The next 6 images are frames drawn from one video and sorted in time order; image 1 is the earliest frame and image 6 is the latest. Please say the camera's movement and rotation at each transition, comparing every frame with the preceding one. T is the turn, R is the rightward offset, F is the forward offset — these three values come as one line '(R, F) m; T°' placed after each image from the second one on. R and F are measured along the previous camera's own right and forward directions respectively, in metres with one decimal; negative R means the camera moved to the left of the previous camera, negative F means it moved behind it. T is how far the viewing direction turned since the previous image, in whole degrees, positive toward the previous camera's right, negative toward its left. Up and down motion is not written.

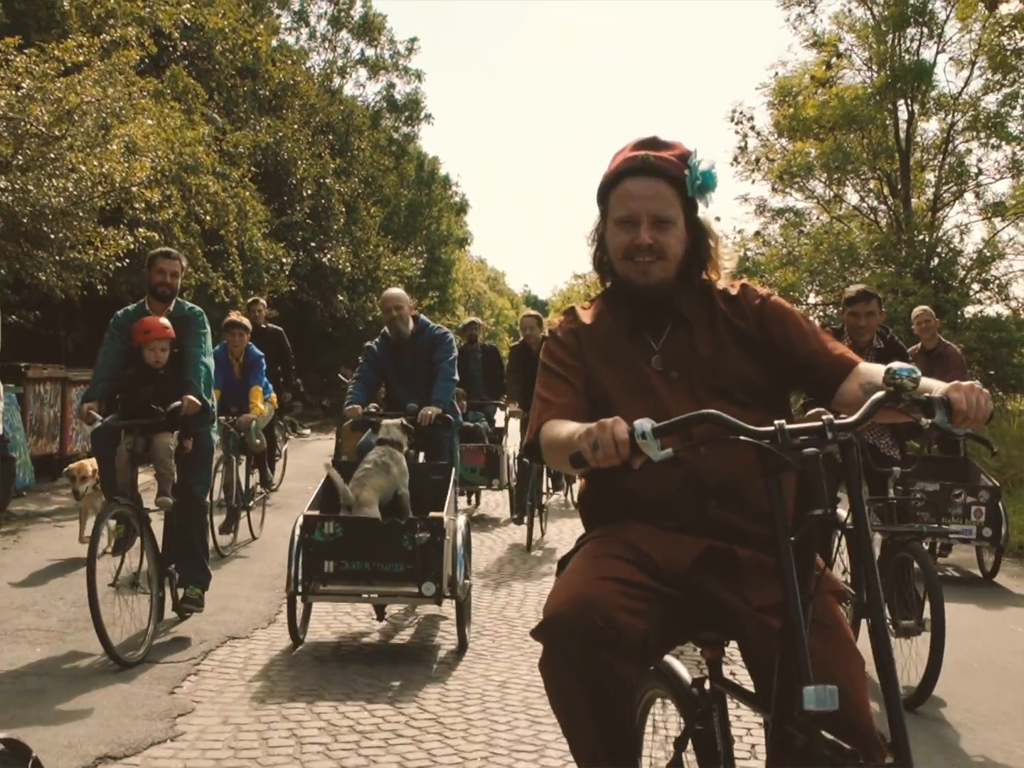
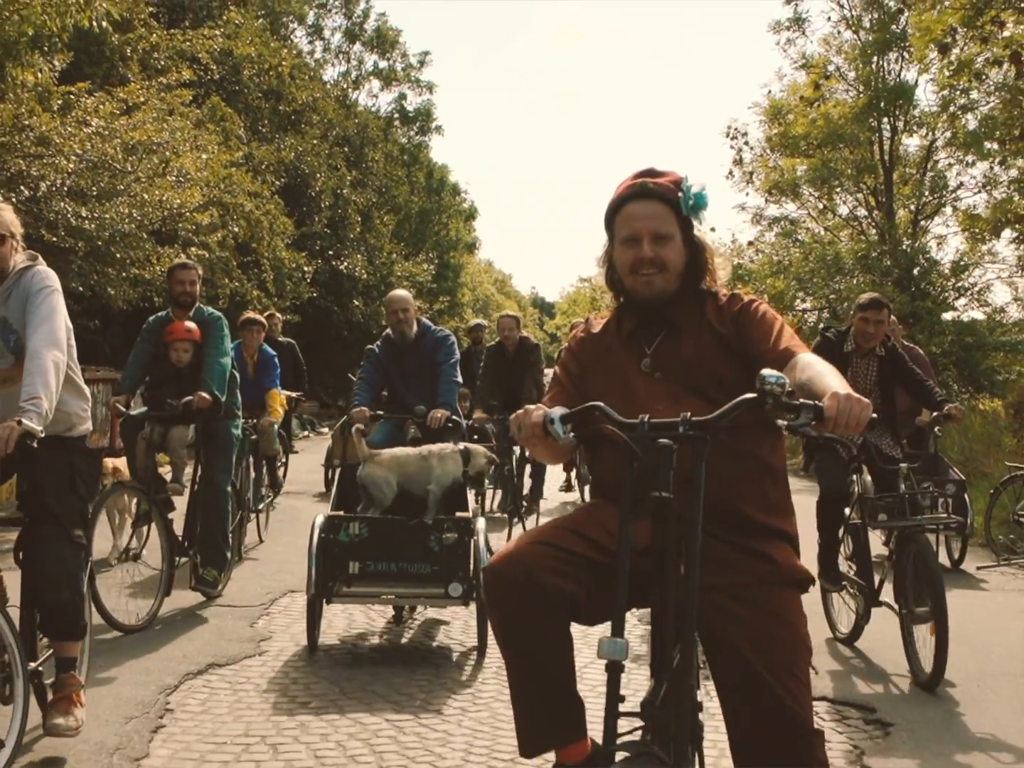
(0.0, -1.3) m; 0°
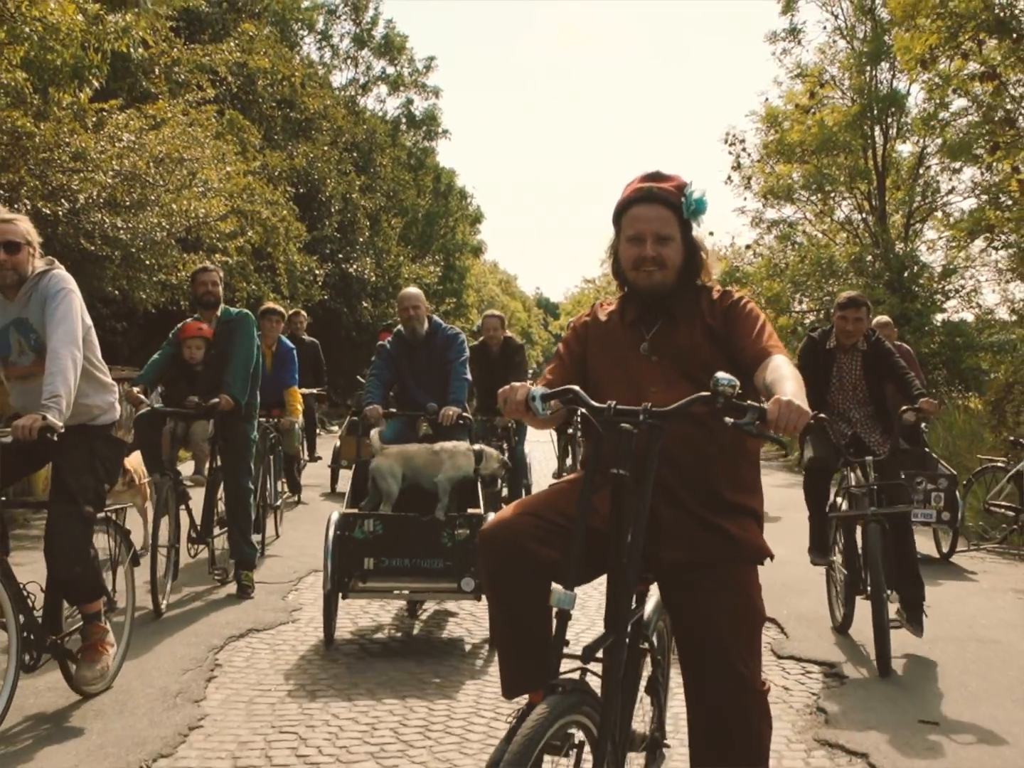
(0.0, -0.7) m; 0°
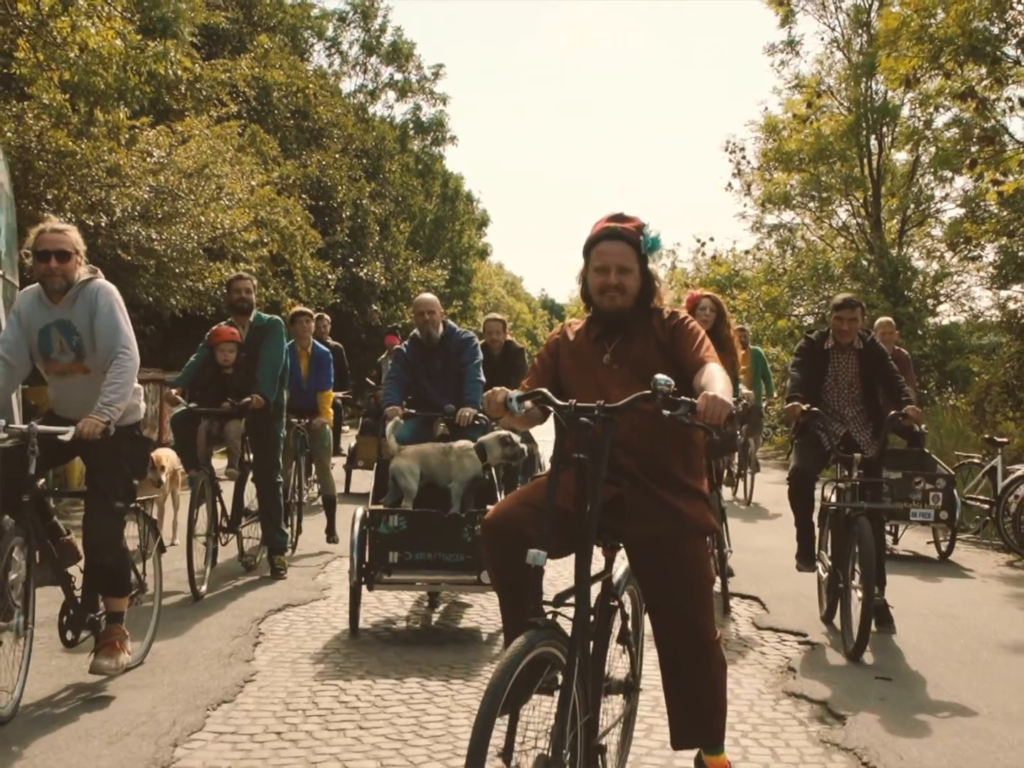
(0.0, -0.7) m; 0°
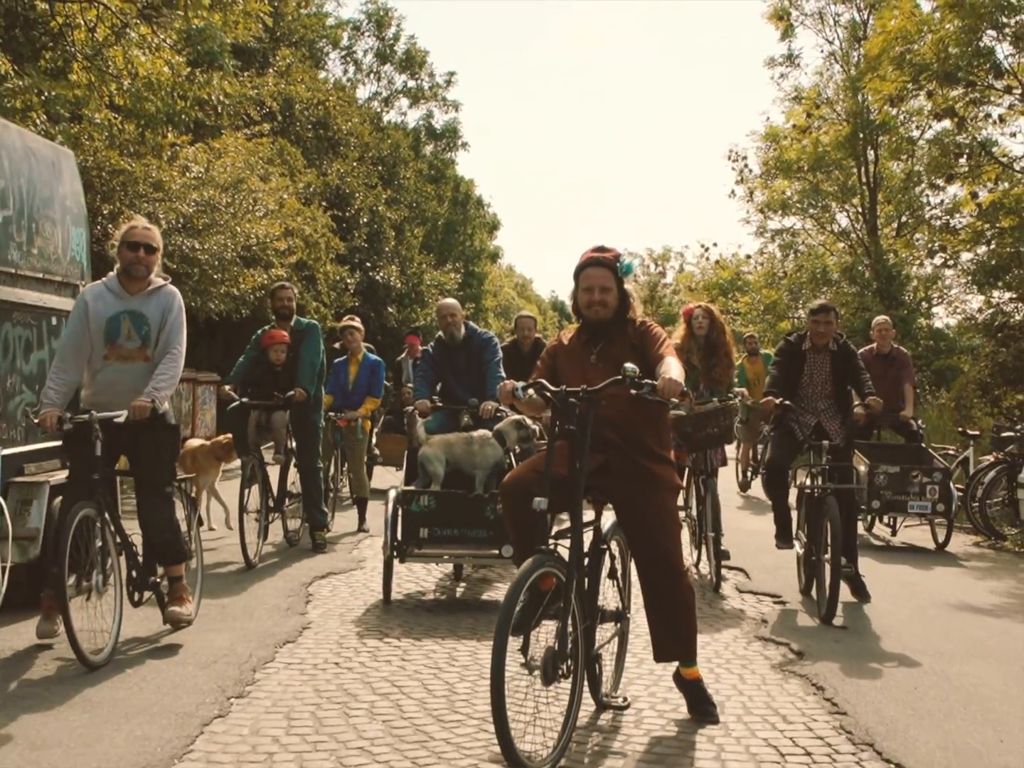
(0.0, -1.0) m; 0°
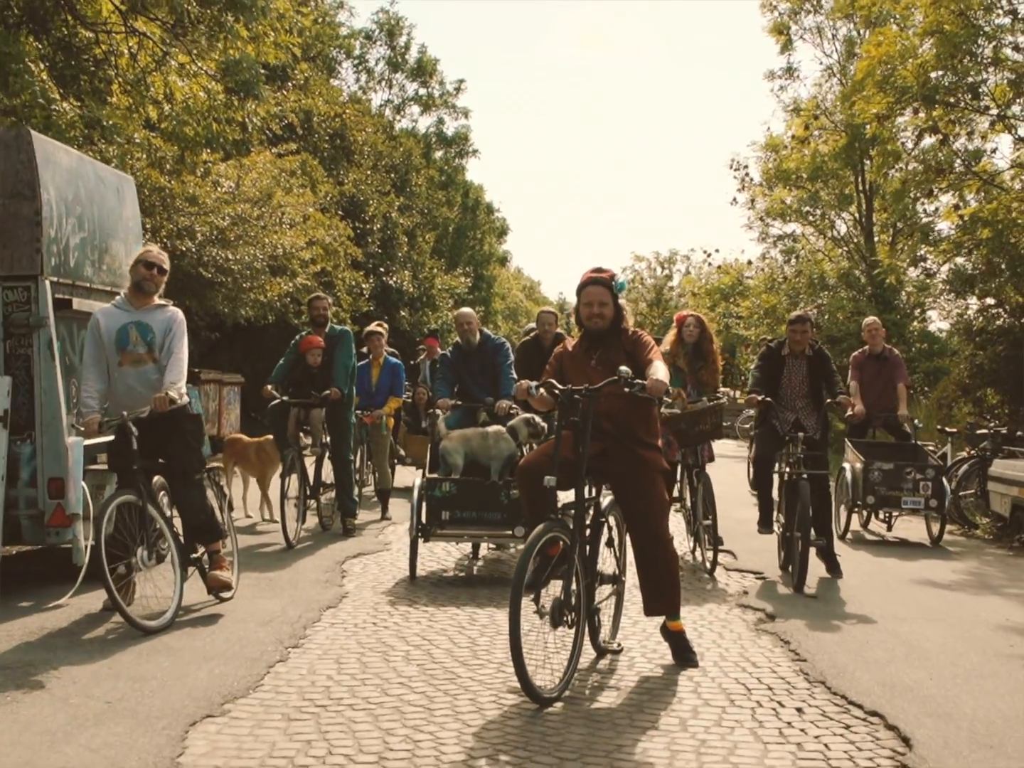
(0.0, -0.9) m; 0°
